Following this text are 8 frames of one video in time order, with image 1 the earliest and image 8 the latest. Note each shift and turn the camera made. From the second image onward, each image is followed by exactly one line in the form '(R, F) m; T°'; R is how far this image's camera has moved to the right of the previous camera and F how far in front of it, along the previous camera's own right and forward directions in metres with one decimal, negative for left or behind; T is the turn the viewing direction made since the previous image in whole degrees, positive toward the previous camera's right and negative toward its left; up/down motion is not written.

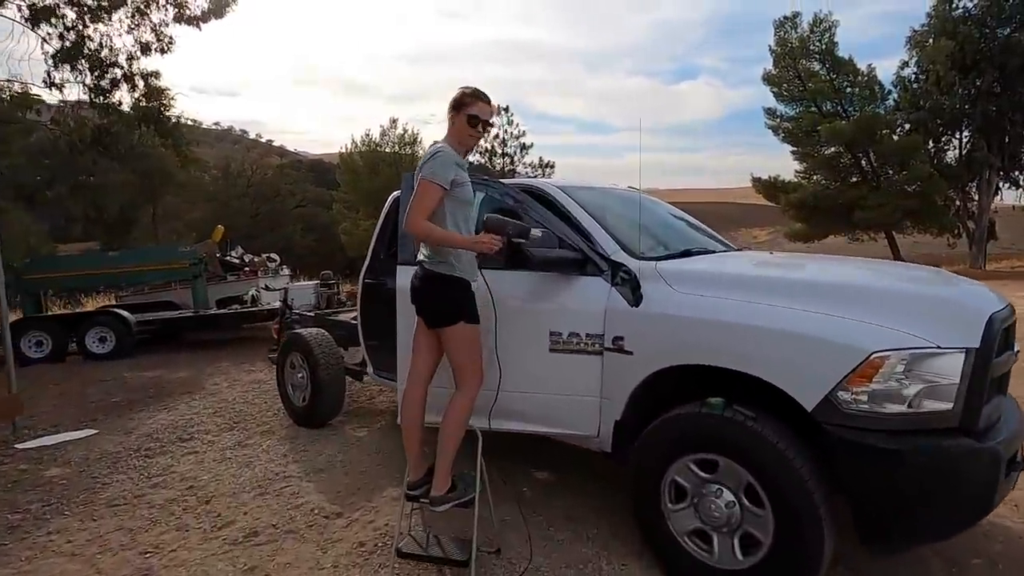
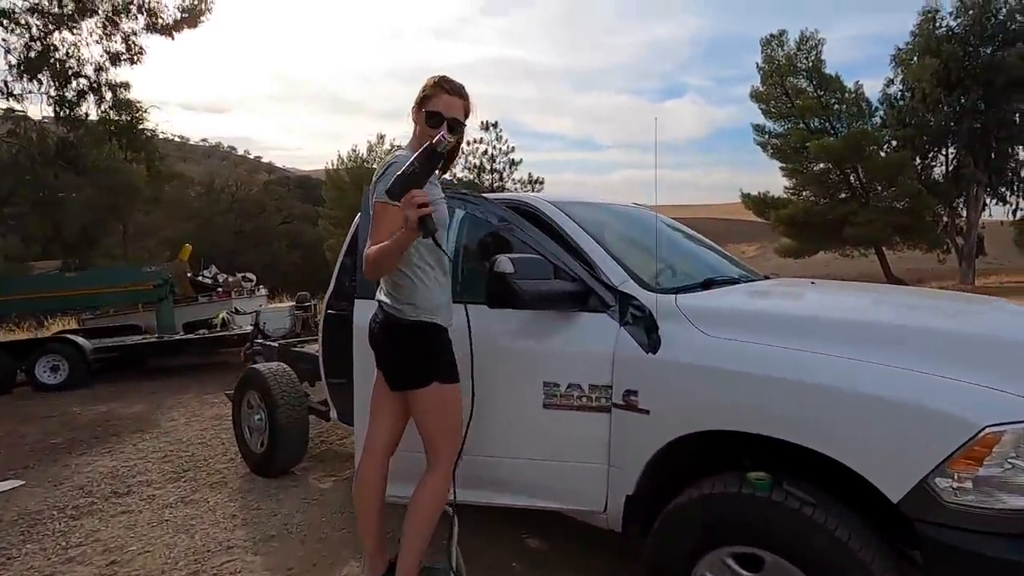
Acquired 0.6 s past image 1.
(0.0, +0.7) m; +1°
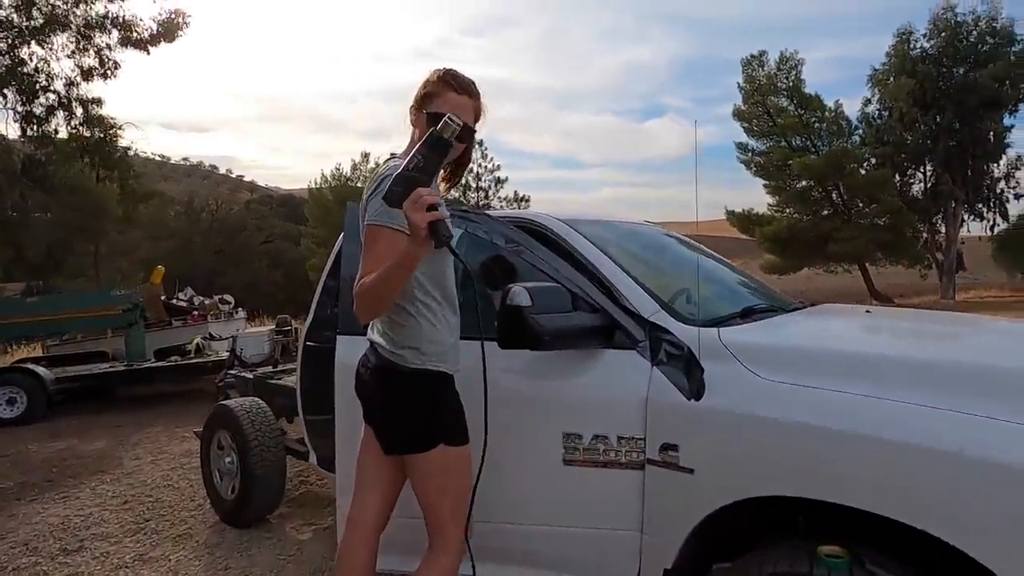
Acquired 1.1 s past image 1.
(-0.1, +0.5) m; +1°
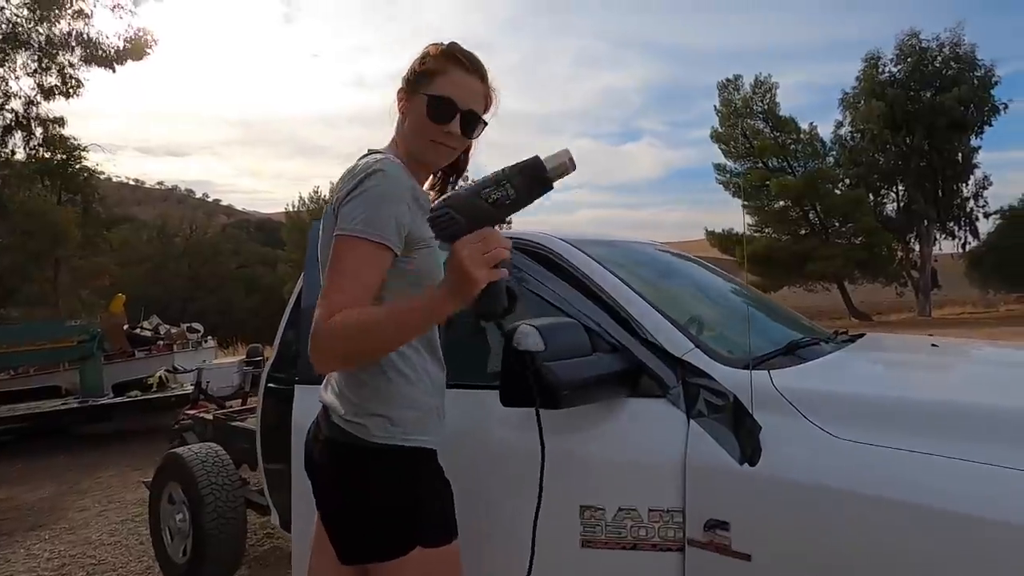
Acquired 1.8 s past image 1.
(0.0, +0.5) m; +1°
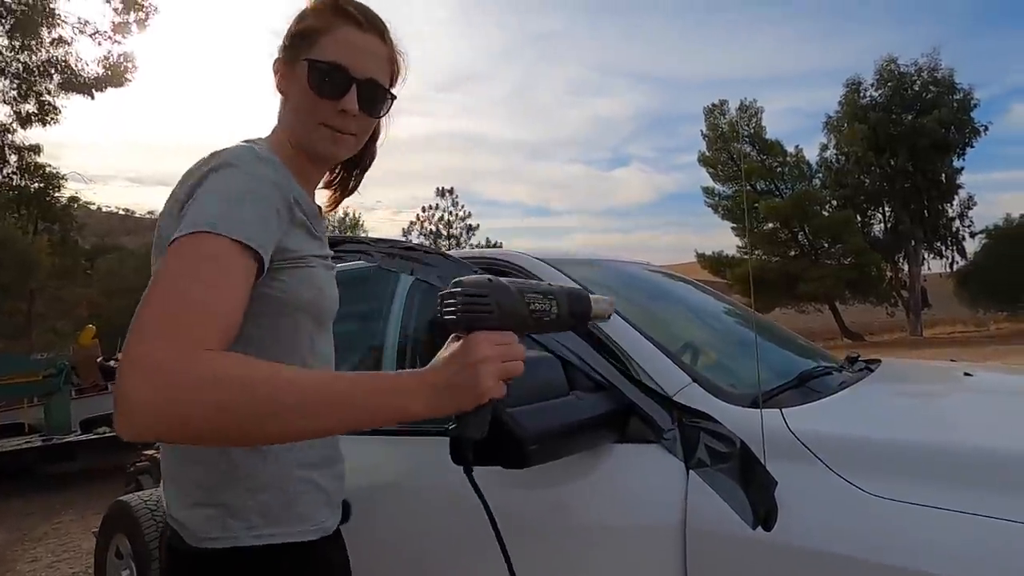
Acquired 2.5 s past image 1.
(+0.1, +0.3) m; +1°
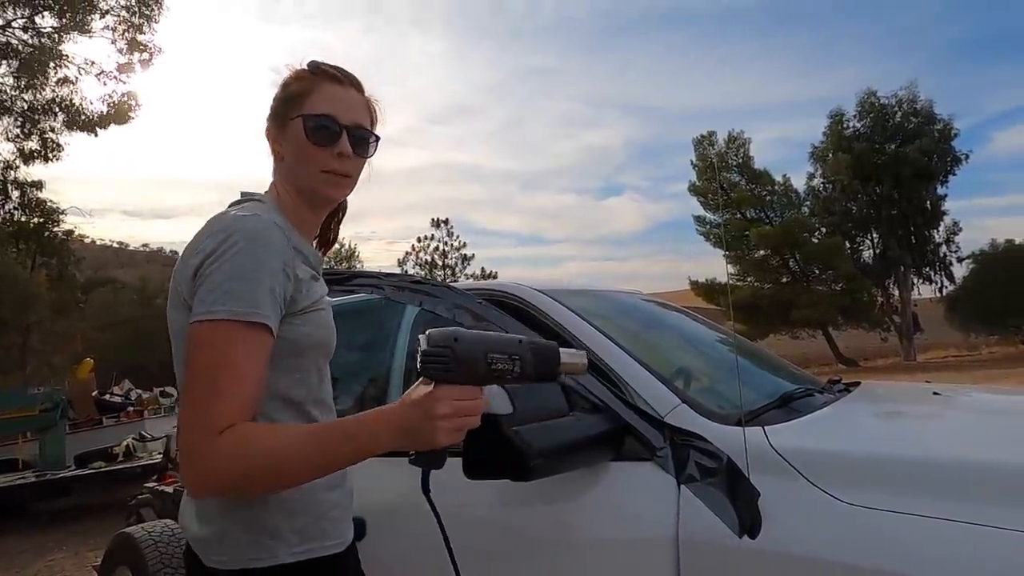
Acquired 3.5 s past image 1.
(0.0, -0.1) m; 0°
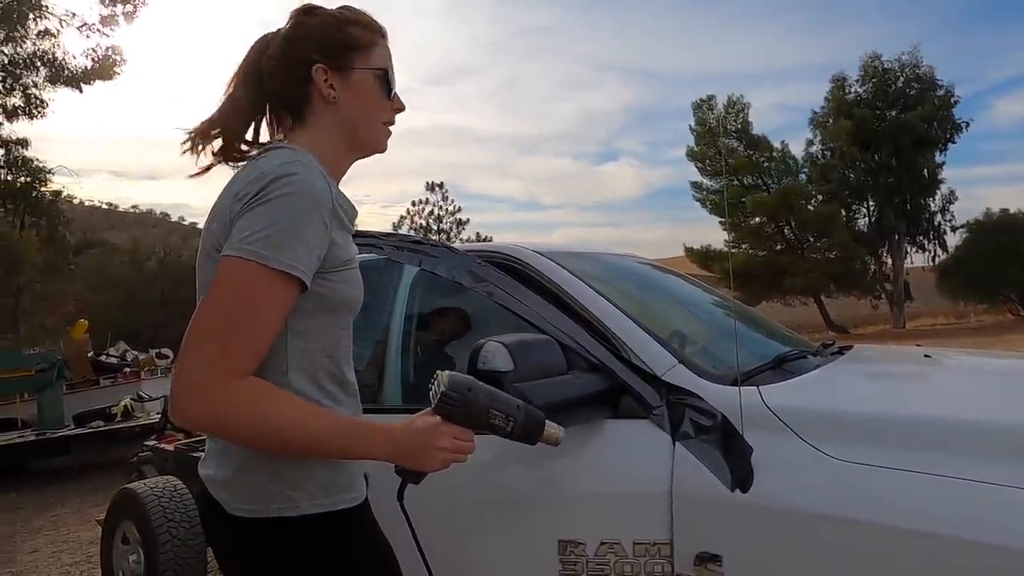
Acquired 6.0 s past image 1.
(0.0, 0.0) m; 0°
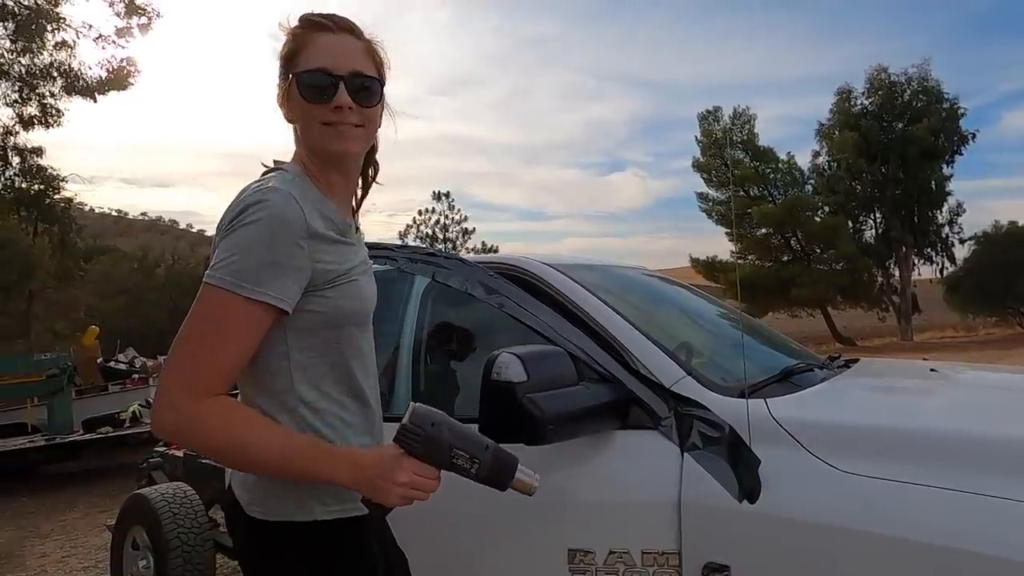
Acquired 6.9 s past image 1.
(0.0, 0.0) m; 0°
